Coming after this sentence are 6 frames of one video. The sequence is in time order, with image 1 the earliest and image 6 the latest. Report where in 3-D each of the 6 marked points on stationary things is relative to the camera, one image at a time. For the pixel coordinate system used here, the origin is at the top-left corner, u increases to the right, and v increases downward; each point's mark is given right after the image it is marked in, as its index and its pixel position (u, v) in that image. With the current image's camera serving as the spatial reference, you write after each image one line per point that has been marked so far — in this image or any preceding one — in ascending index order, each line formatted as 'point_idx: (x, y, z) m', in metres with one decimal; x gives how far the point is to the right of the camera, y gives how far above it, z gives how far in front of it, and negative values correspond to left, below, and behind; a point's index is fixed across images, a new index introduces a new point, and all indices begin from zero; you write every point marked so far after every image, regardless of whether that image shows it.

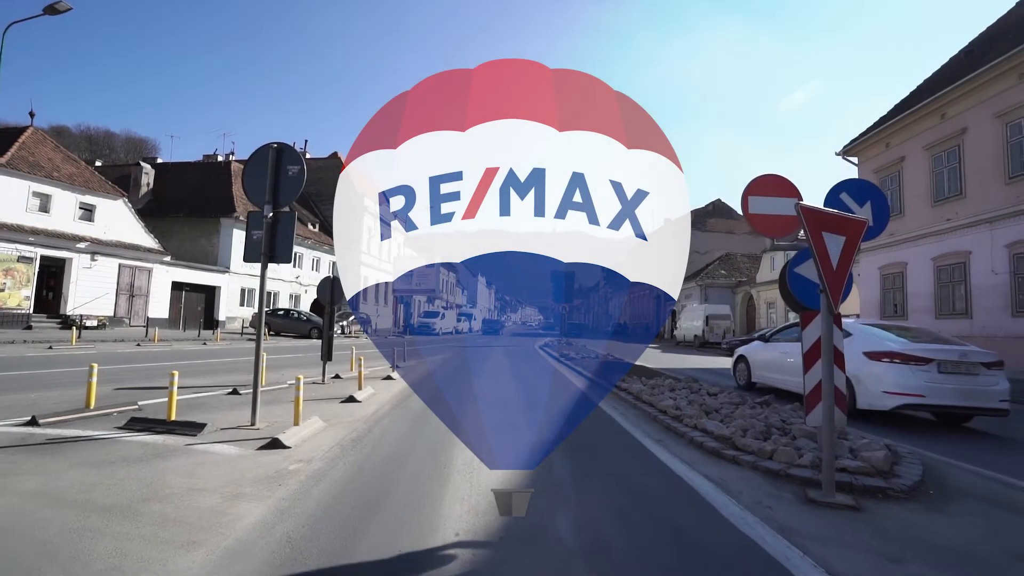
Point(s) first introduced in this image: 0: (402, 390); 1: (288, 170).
0: (-2.0, -1.9, +10.8) m
1: (-2.7, +1.4, +7.1) m
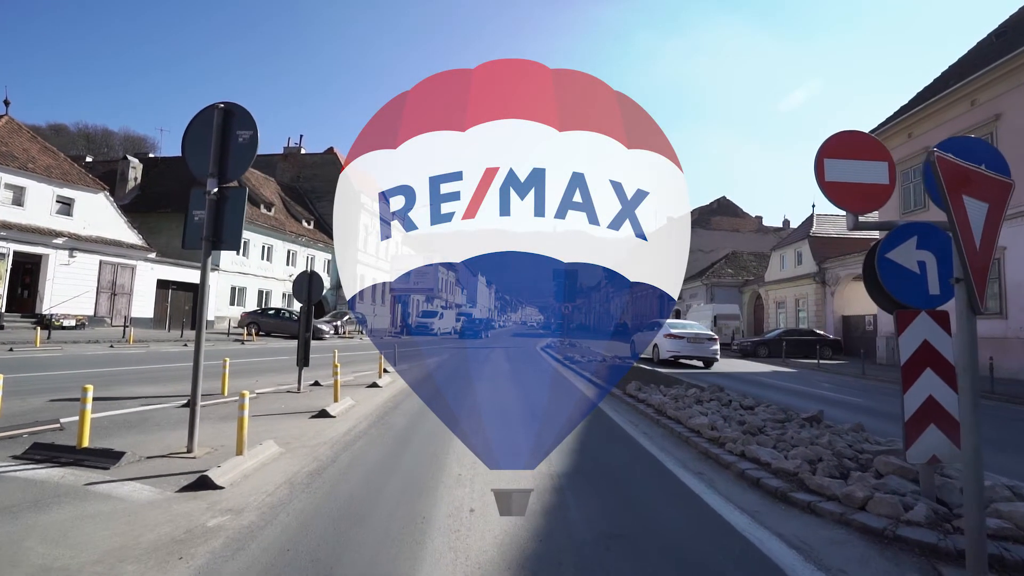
0: (-2.0, -1.8, +9.5) m
1: (-2.7, +1.5, +5.7) m
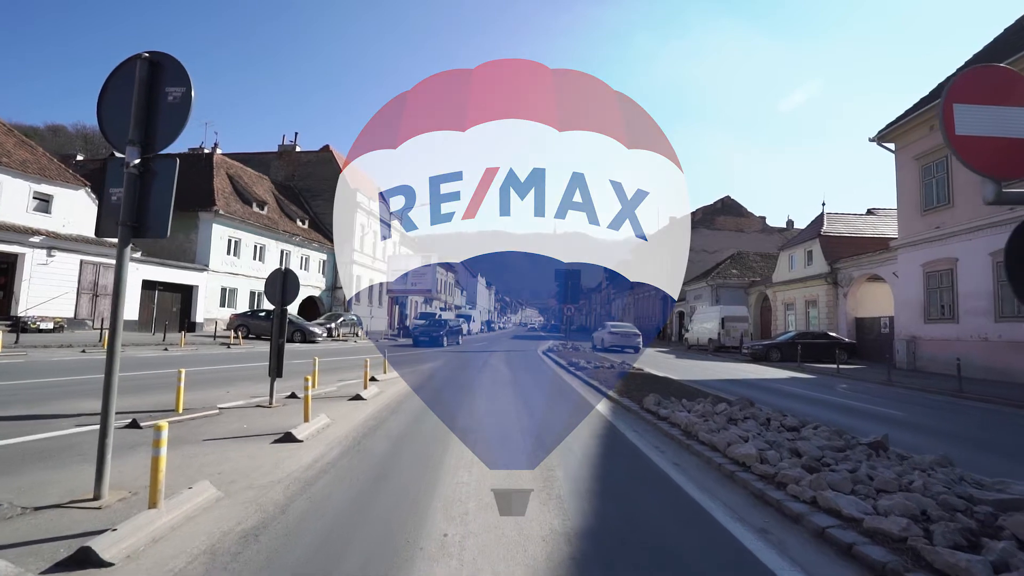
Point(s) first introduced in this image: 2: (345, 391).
0: (-2.0, -1.8, +8.2) m
1: (-2.7, +1.5, +4.5) m
2: (-3.0, -1.9, +10.5) m
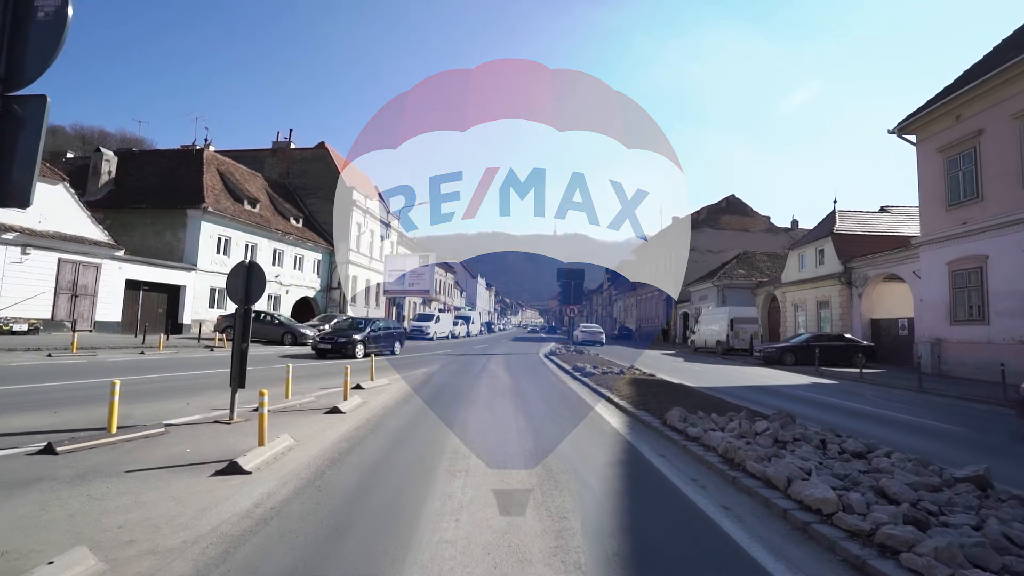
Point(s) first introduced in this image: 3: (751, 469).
0: (-2.0, -1.7, +7.0) m
1: (-2.7, +1.6, +3.3) m
2: (-3.0, -1.8, +9.2) m
3: (+2.0, -1.5, +5.0) m
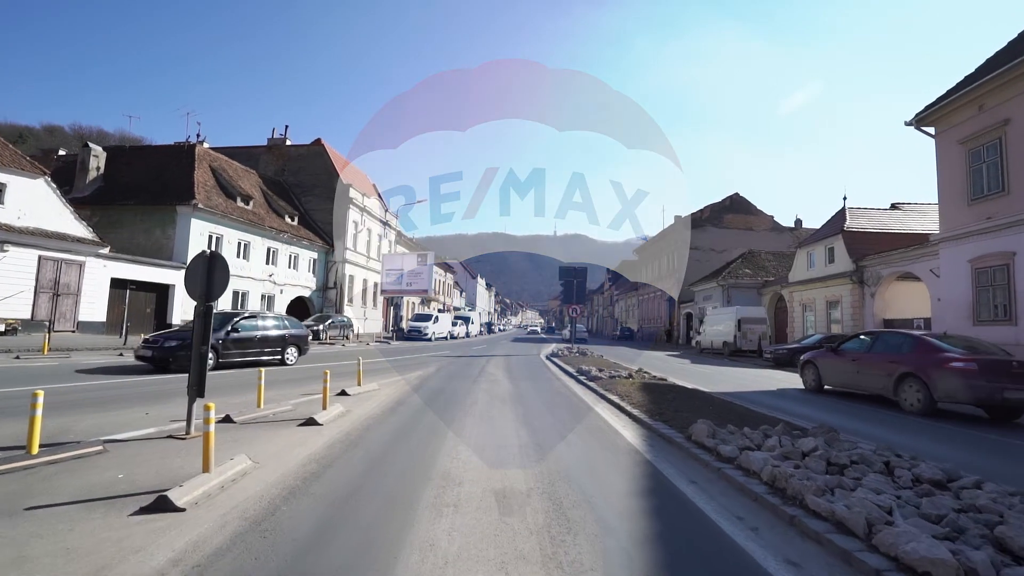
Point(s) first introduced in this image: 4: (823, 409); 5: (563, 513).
0: (-2.0, -1.7, +6.0) m
1: (-2.7, +1.6, +2.3) m
2: (-3.0, -1.7, +8.2) m
3: (+2.0, -1.5, +3.9) m
4: (+5.2, -2.0, +9.8) m
5: (+0.4, -1.6, +4.2) m
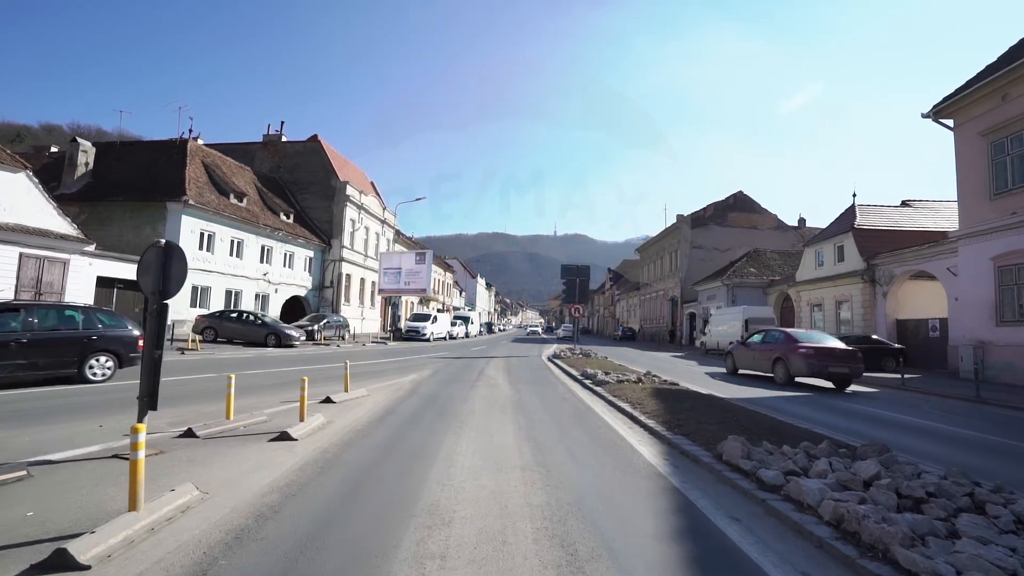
0: (-2.0, -1.6, +5.0) m
1: (-2.6, +1.7, +1.4) m
2: (-3.0, -1.7, +7.3) m
3: (+2.0, -1.4, +3.0) m
4: (+5.2, -2.0, +8.9) m
5: (+0.4, -1.6, +3.3) m
